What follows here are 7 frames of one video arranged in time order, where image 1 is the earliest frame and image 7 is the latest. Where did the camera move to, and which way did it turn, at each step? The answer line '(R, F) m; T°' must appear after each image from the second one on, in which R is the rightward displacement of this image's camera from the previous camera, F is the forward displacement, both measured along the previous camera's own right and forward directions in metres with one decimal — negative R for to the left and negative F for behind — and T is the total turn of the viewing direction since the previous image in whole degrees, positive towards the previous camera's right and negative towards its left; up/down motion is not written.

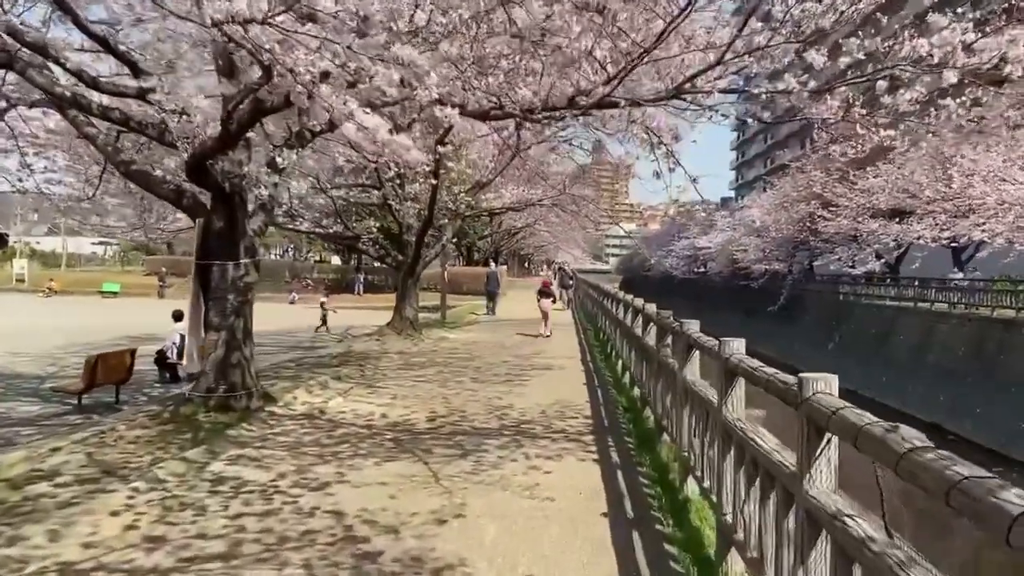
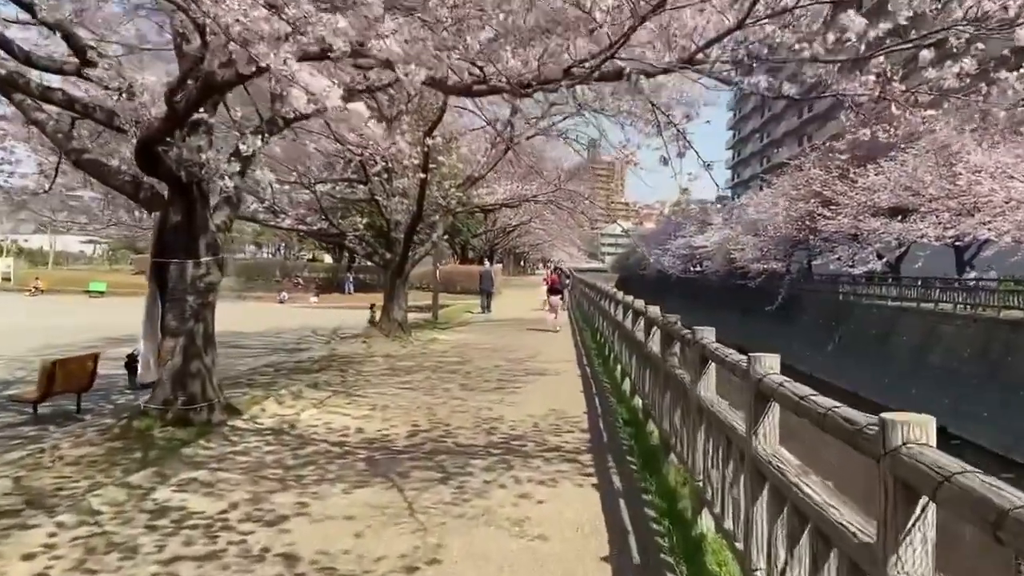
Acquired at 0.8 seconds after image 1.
(0.0, +0.7) m; 0°
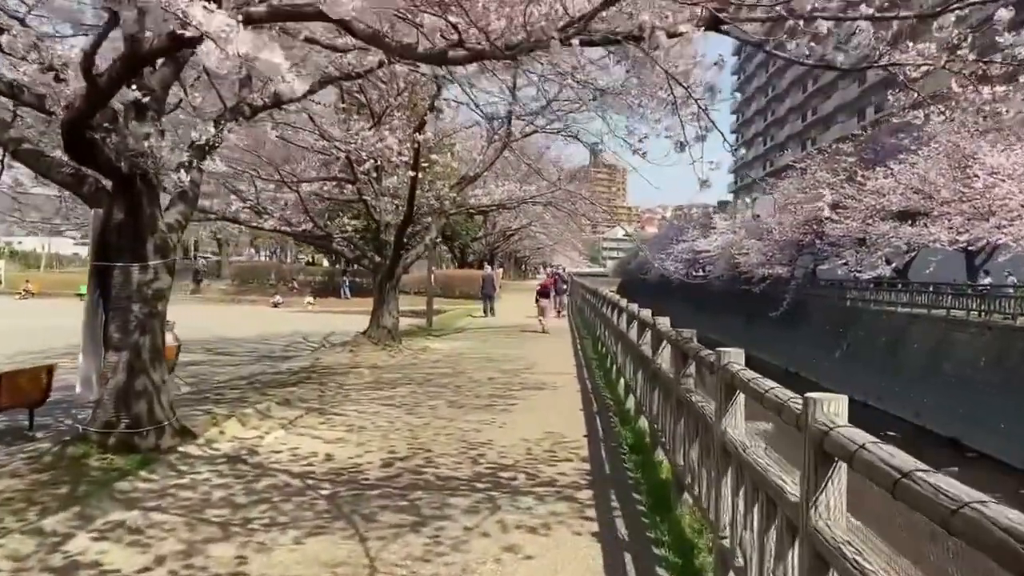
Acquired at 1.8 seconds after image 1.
(+0.1, +0.8) m; 0°
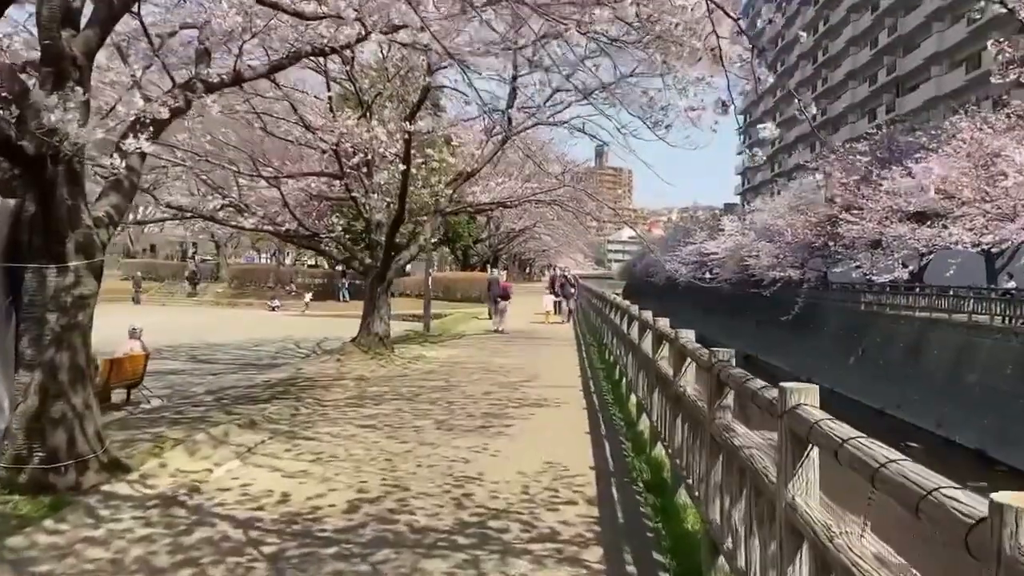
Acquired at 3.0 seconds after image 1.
(+0.1, +1.0) m; 0°
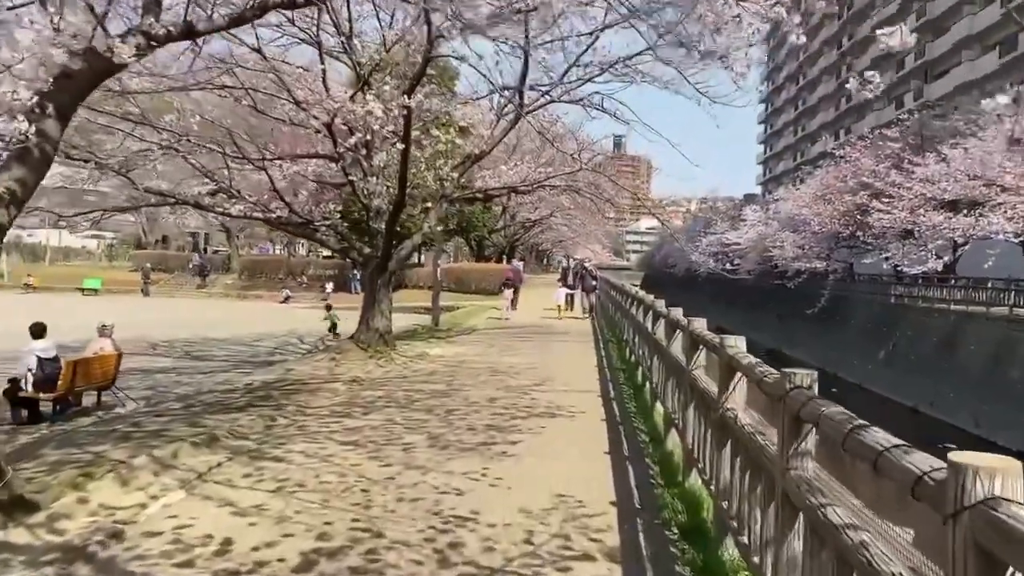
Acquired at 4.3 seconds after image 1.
(+0.1, +1.1) m; -1°
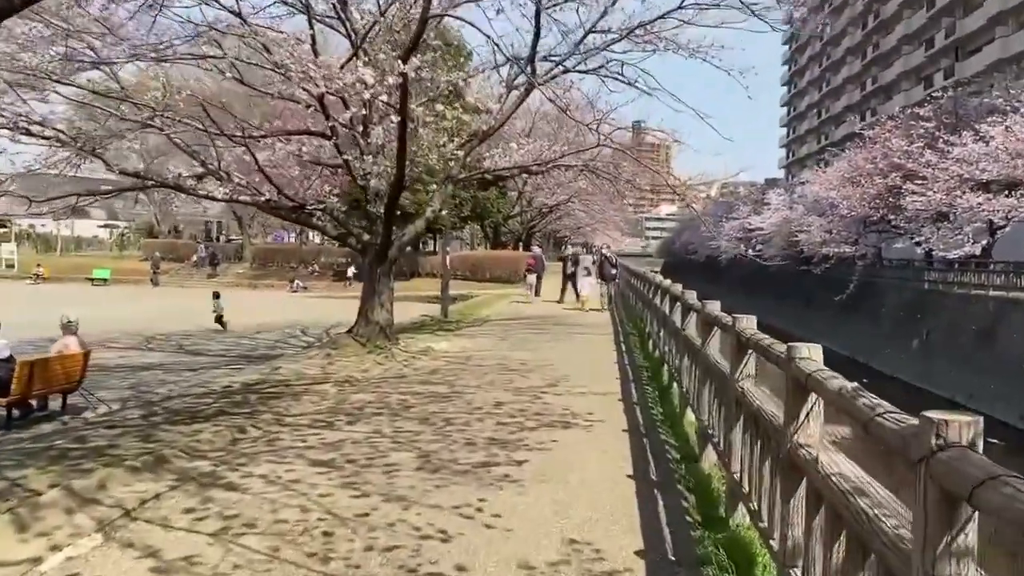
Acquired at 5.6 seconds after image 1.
(+0.1, +1.0) m; -1°
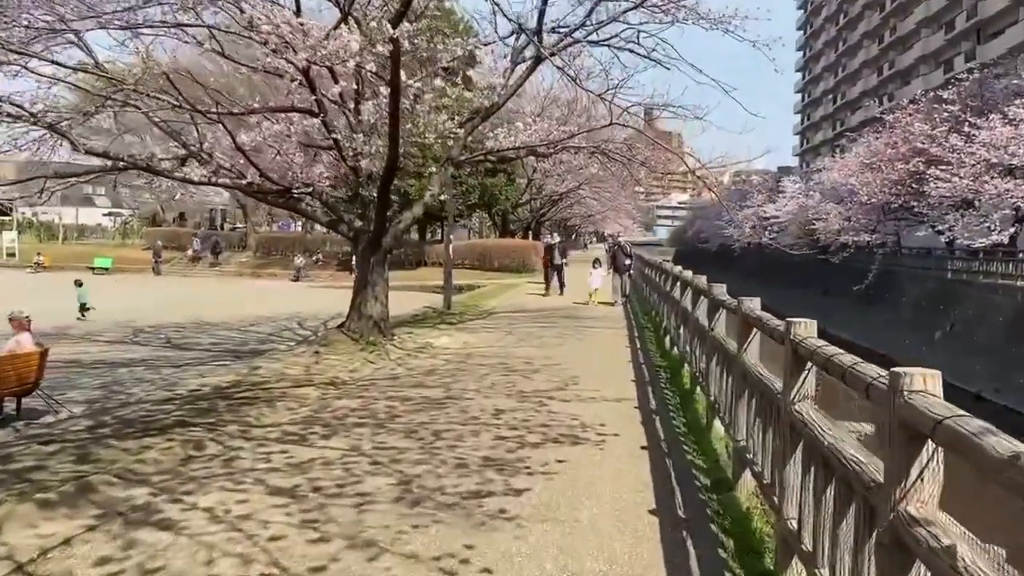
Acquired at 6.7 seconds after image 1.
(+0.1, +0.9) m; -1°
